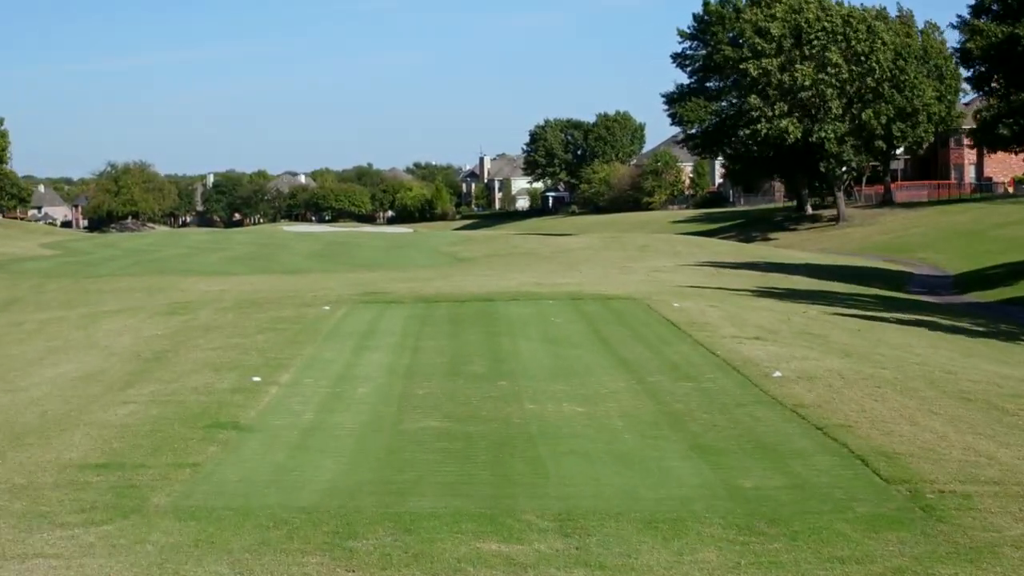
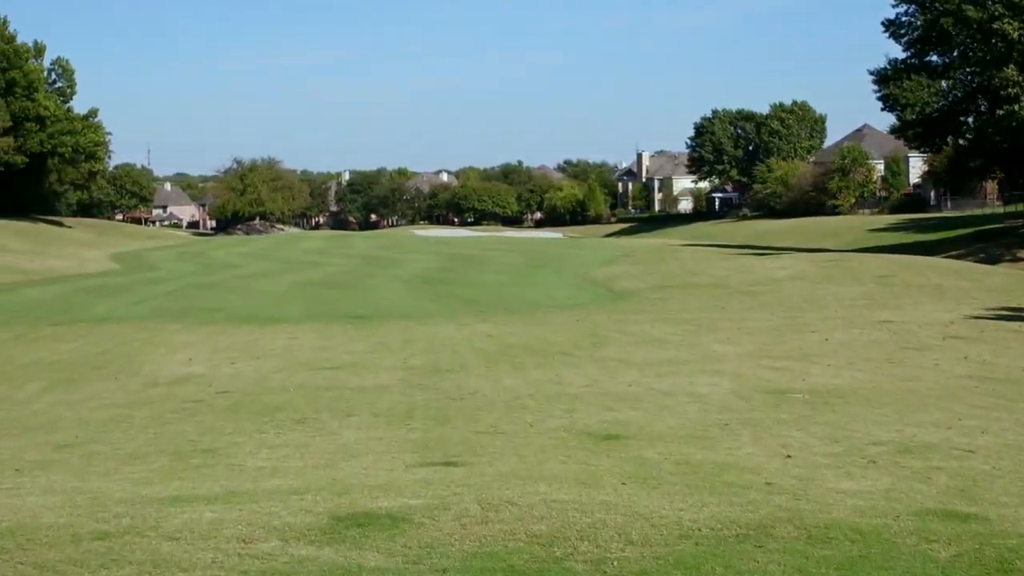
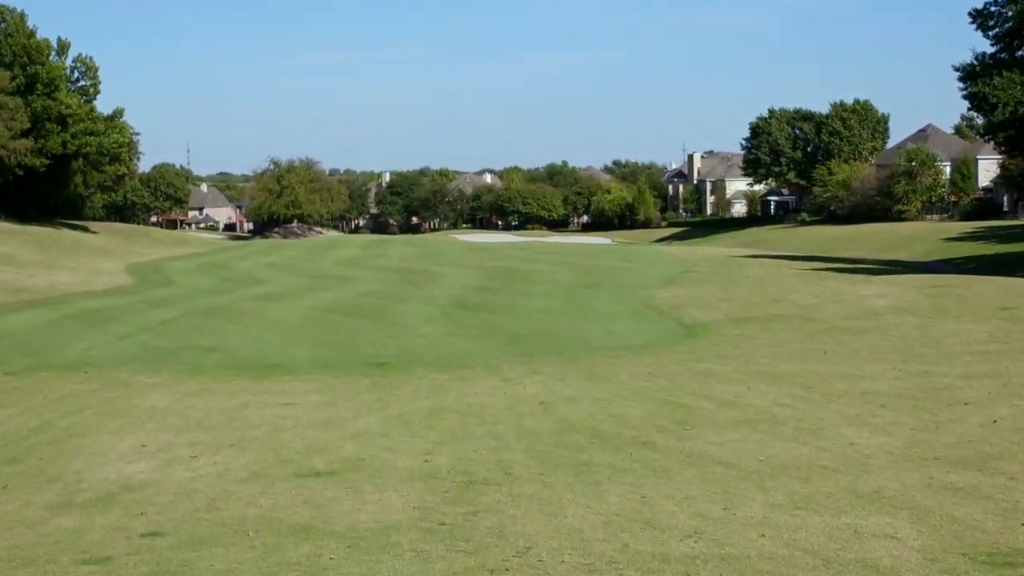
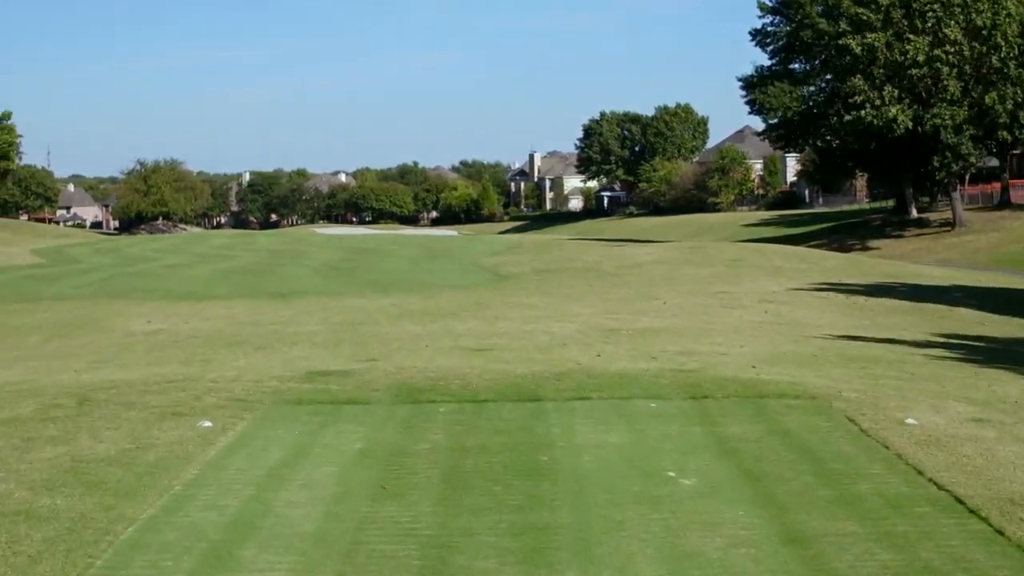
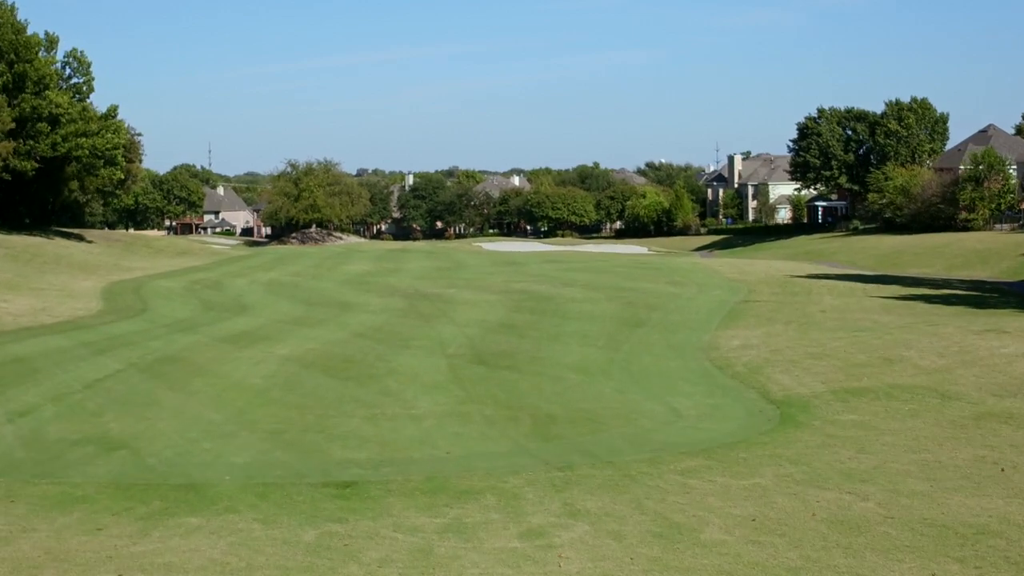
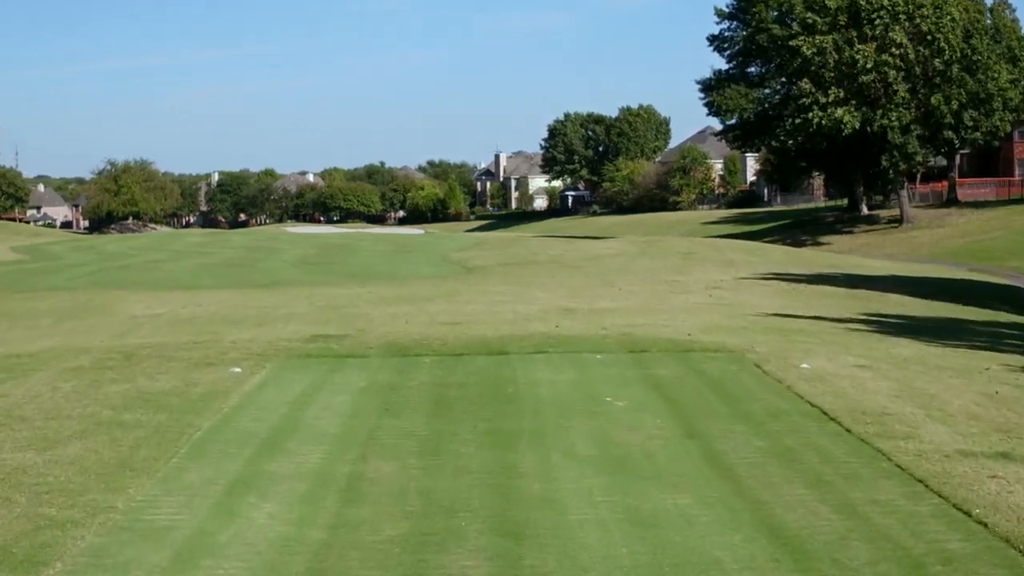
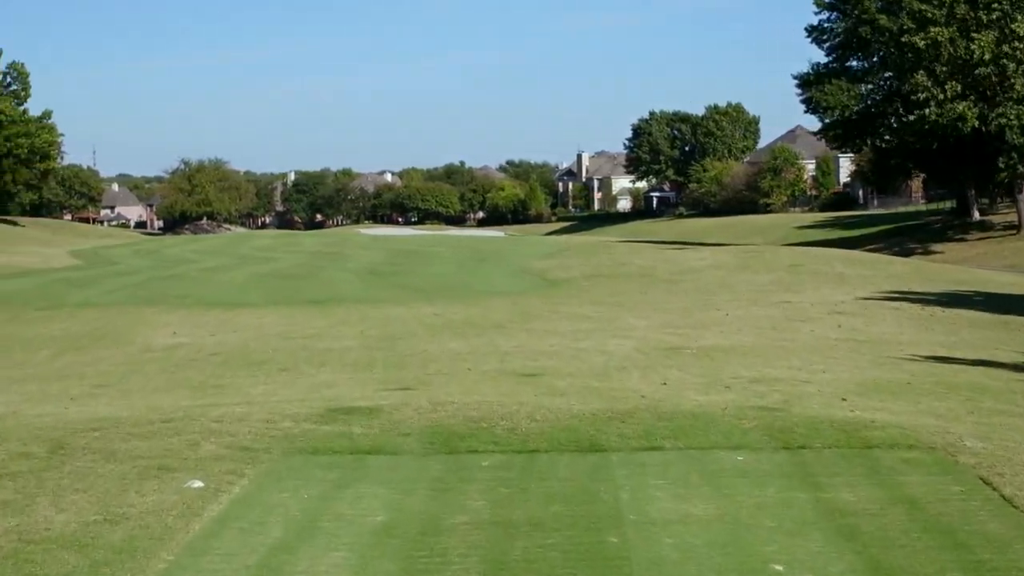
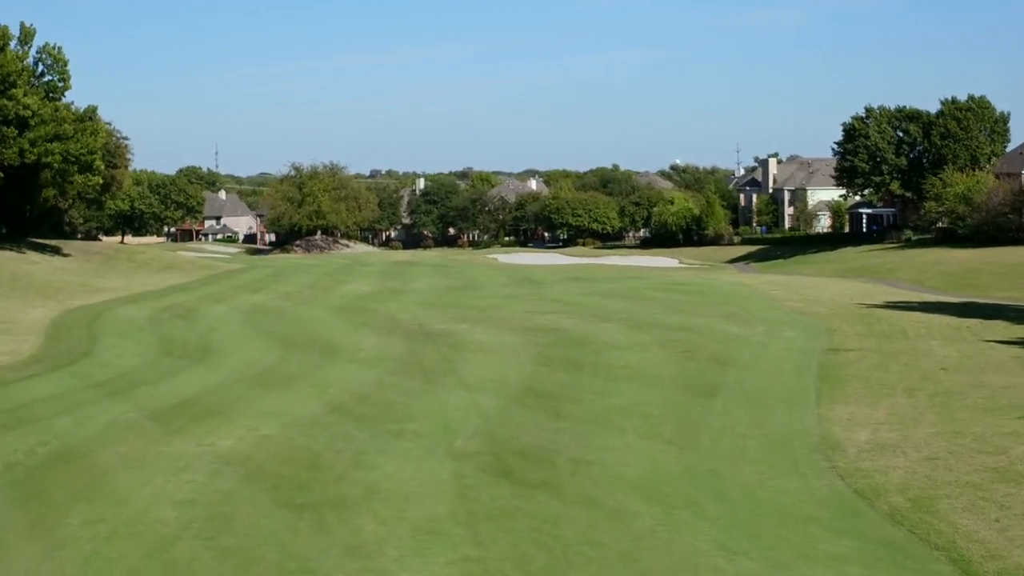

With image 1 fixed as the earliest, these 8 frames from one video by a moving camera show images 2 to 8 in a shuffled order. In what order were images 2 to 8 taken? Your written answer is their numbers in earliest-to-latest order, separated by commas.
6, 4, 7, 2, 3, 5, 8
